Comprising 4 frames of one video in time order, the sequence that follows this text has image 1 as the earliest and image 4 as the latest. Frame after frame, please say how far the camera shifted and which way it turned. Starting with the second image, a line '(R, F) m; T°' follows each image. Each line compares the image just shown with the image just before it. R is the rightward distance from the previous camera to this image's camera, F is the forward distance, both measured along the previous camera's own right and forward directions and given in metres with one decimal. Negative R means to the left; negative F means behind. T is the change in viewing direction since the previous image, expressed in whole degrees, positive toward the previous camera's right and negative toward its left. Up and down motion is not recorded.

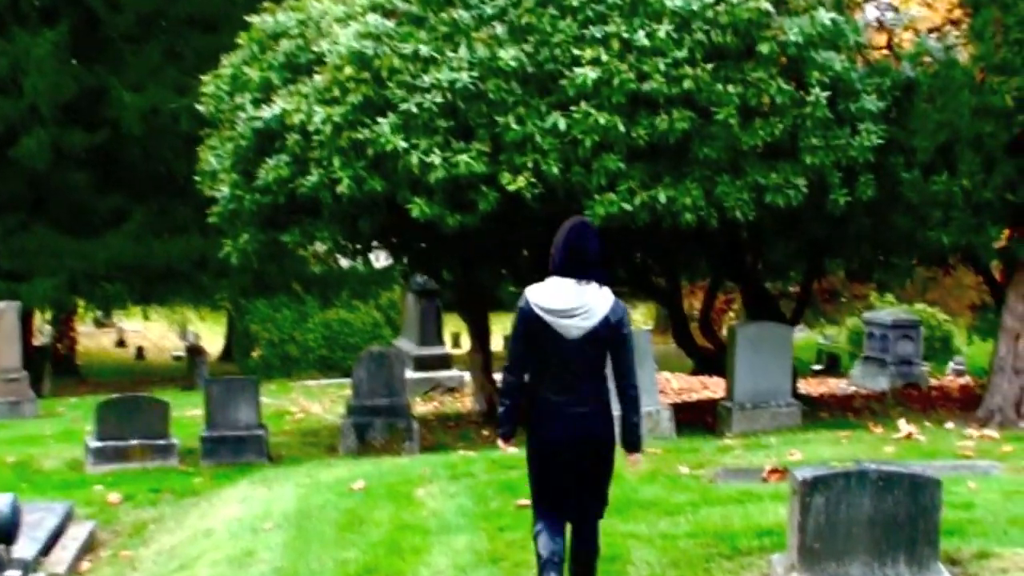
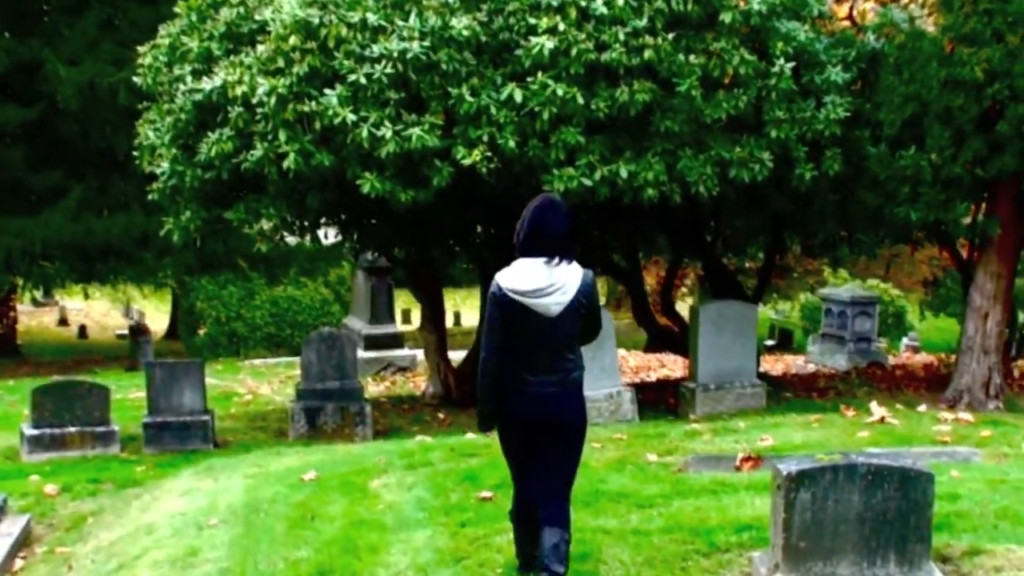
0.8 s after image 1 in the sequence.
(-0.1, +0.4) m; +2°
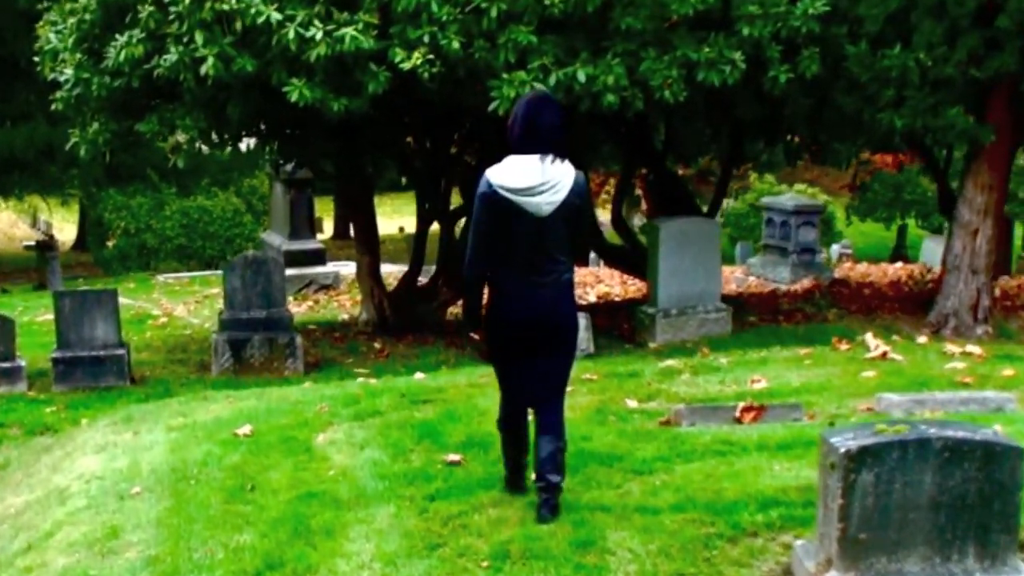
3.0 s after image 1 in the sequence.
(-0.2, +1.2) m; +3°
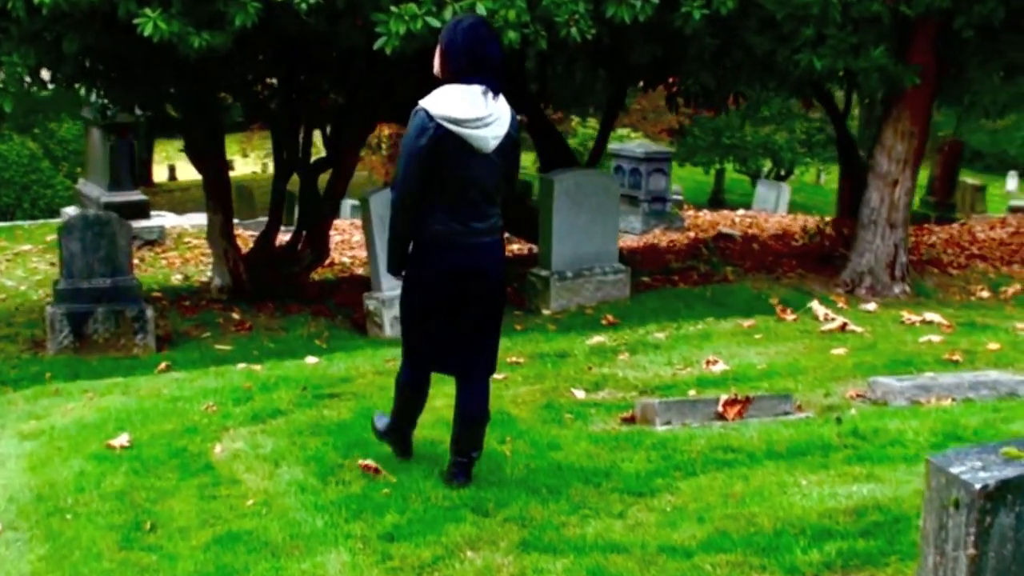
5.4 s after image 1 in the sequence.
(-0.5, +1.3) m; +7°
